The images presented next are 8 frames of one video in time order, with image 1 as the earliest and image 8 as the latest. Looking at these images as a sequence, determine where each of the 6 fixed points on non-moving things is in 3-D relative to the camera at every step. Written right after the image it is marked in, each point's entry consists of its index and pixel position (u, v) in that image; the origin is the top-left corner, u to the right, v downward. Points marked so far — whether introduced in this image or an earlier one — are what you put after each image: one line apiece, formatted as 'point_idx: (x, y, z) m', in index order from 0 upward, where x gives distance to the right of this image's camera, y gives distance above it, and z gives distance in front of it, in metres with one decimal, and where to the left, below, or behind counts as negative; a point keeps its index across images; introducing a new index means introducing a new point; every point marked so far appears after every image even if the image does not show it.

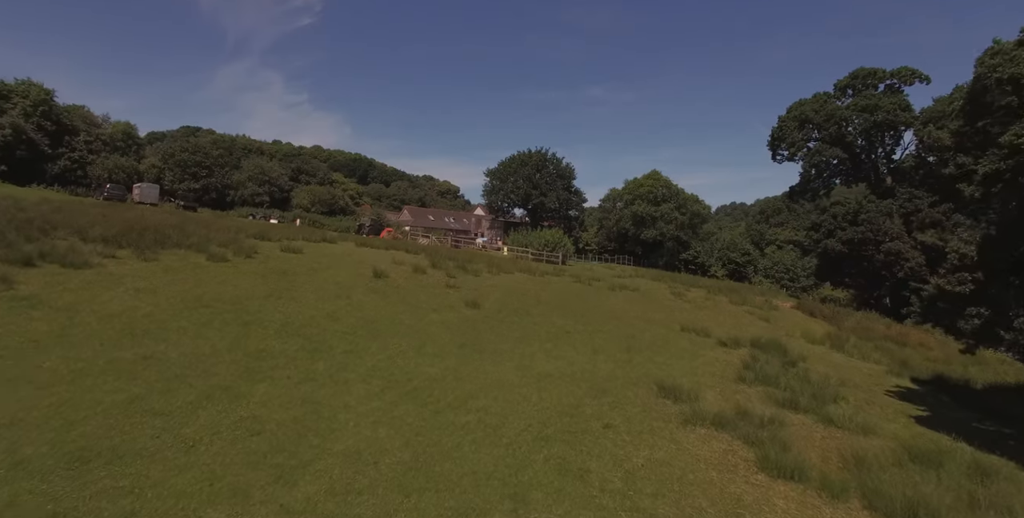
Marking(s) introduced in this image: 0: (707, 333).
0: (+7.2, -2.7, +19.6) m
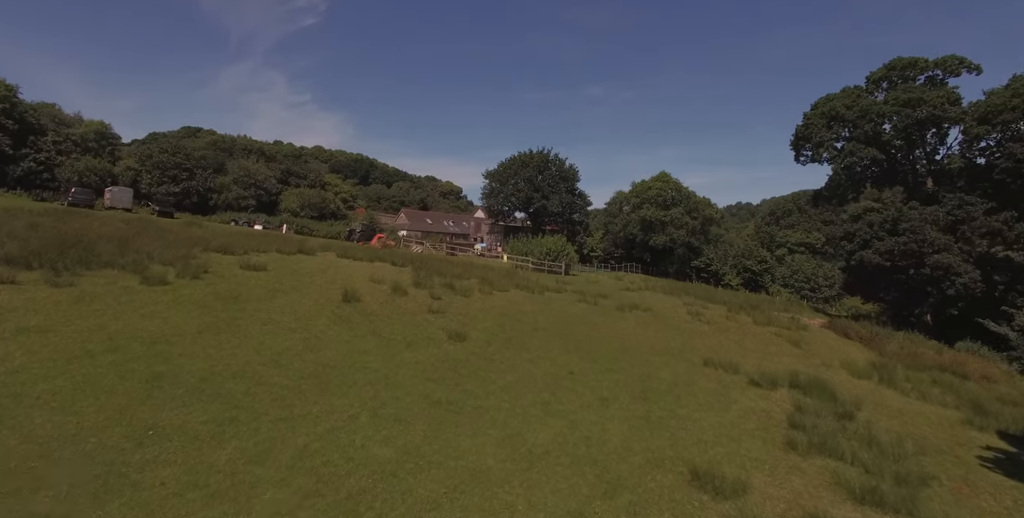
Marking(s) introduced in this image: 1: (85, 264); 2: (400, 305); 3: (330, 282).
0: (+6.9, -3.4, +16.5) m
1: (-12.4, -0.2, +15.2) m
2: (-3.8, -1.6, +17.9) m
3: (-6.7, -0.9, +19.5) m
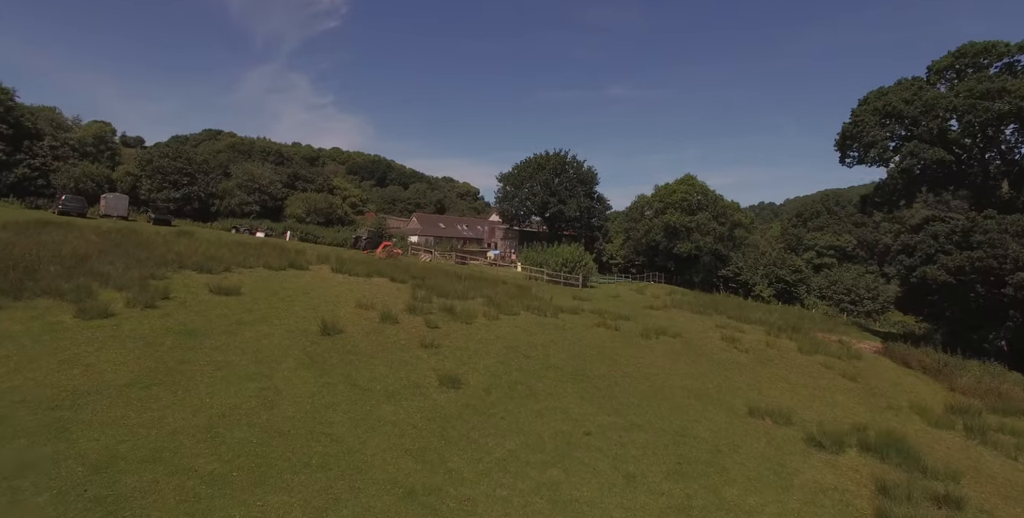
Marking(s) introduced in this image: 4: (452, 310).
0: (+7.1, -4.1, +13.6) m
1: (-12.3, -0.9, +13.0) m
2: (-3.6, -2.4, +15.4) m
3: (-6.5, -1.6, +17.0) m
4: (-2.2, -1.8, +19.0) m
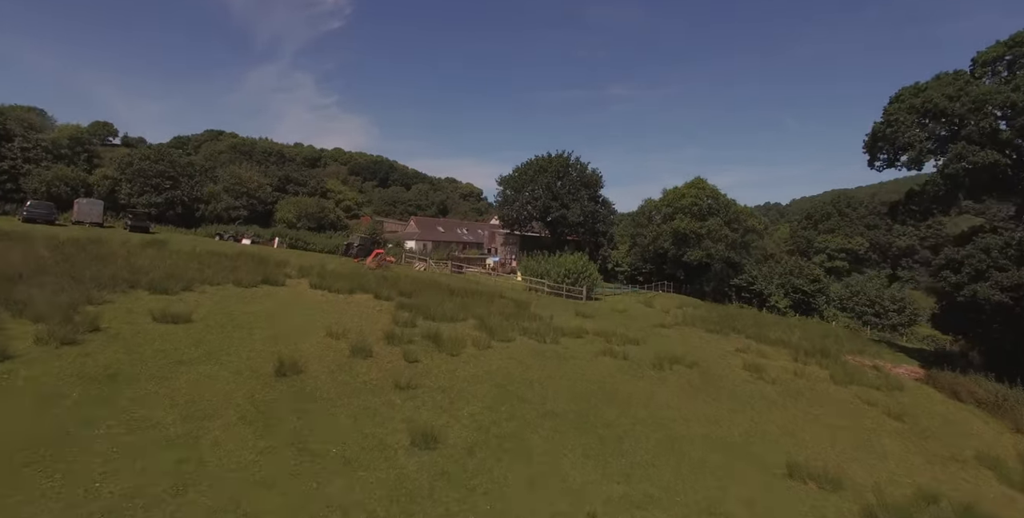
0: (+6.8, -4.7, +11.2) m
1: (-12.5, -1.5, +10.7) m
2: (-3.8, -3.0, +13.0) m
3: (-6.7, -2.2, +14.7) m
4: (-2.4, -2.5, +16.7) m
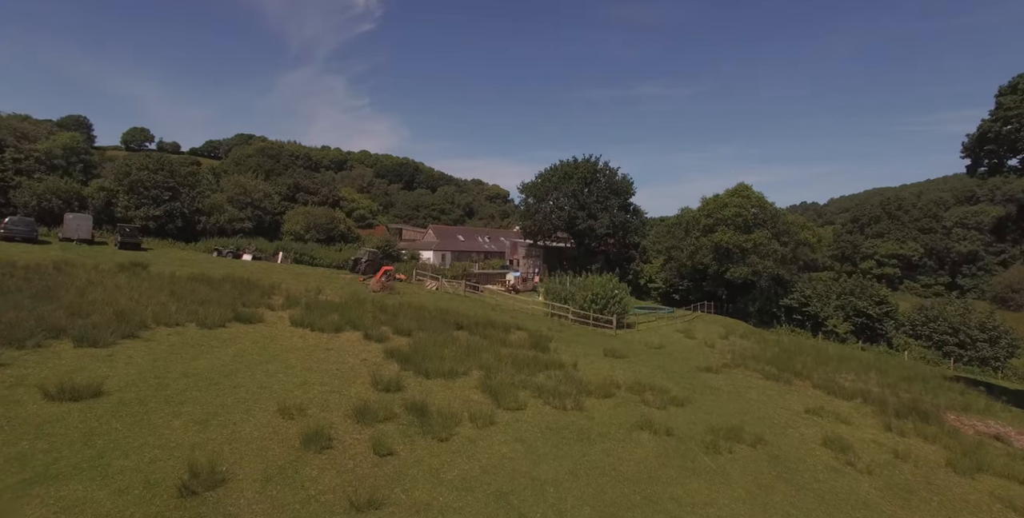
0: (+6.8, -5.9, +7.0) m
1: (-12.6, -2.7, +7.5) m
2: (-3.8, -4.2, +9.3) m
3: (-6.6, -3.4, +11.1) m
4: (-2.1, -3.7, +12.9) m
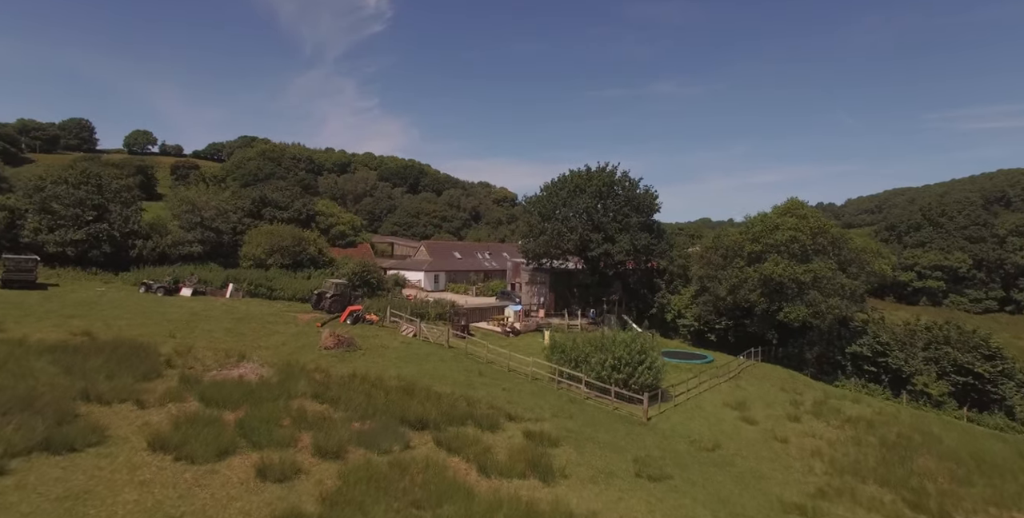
0: (+6.1, -8.0, -0.4) m
1: (-13.3, -4.7, +0.4) m
2: (-4.4, -6.2, +2.1) m
3: (-7.2, -5.4, +4.0) m
4: (-2.7, -5.7, +5.7) m
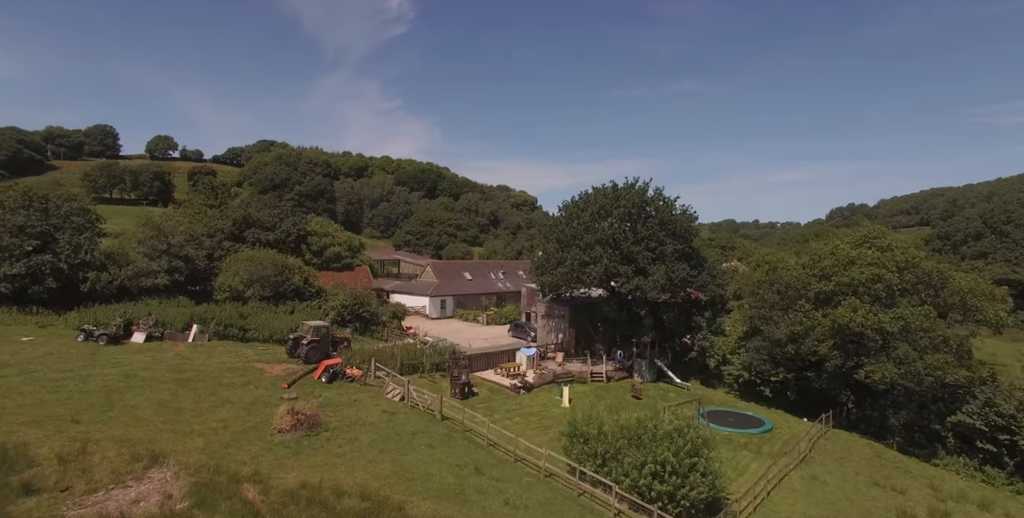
0: (+5.4, -9.9, -6.1) m
1: (-13.9, -6.7, -4.5) m
2: (-5.0, -8.1, -3.1) m
3: (-7.7, -7.4, -1.2) m
4: (-3.2, -7.6, +0.4) m
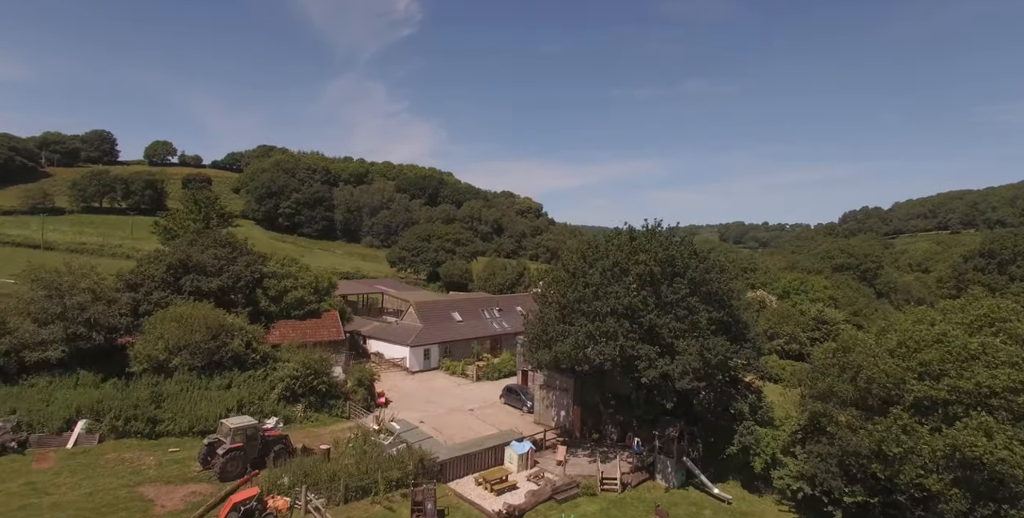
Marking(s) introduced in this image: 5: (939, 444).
0: (+4.4, -13.0, -12.9) m
1: (-14.9, -9.7, -11.0) m
2: (-6.0, -11.2, -9.8) m
3: (-8.6, -10.4, -7.8) m
4: (-4.1, -10.7, -6.4) m
5: (+13.5, -5.8, +17.0) m
